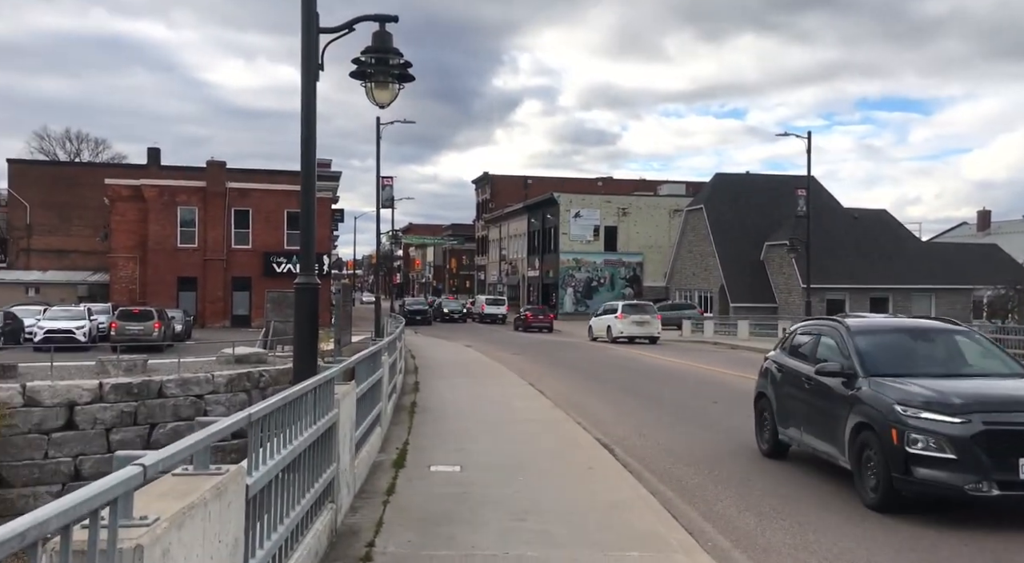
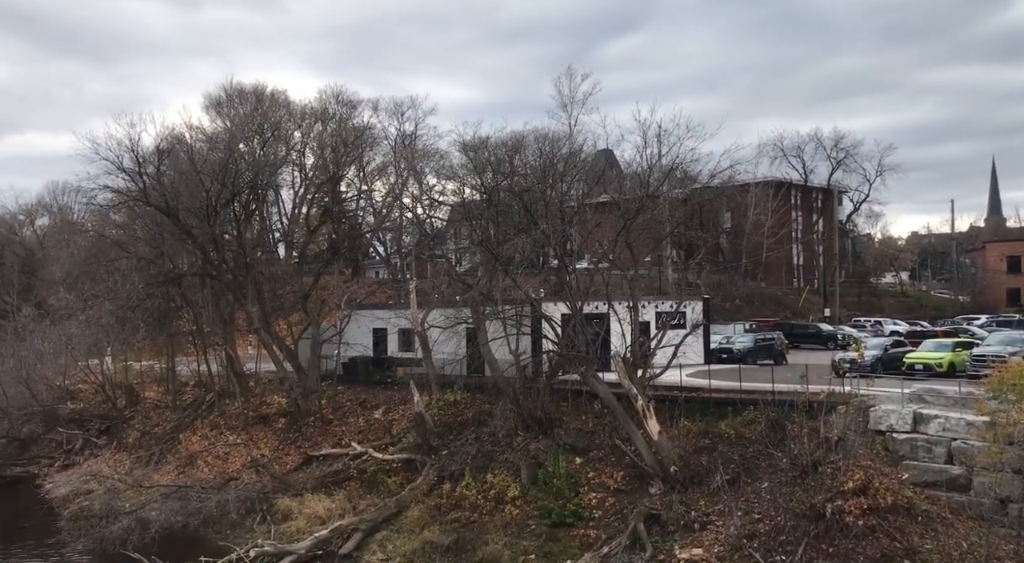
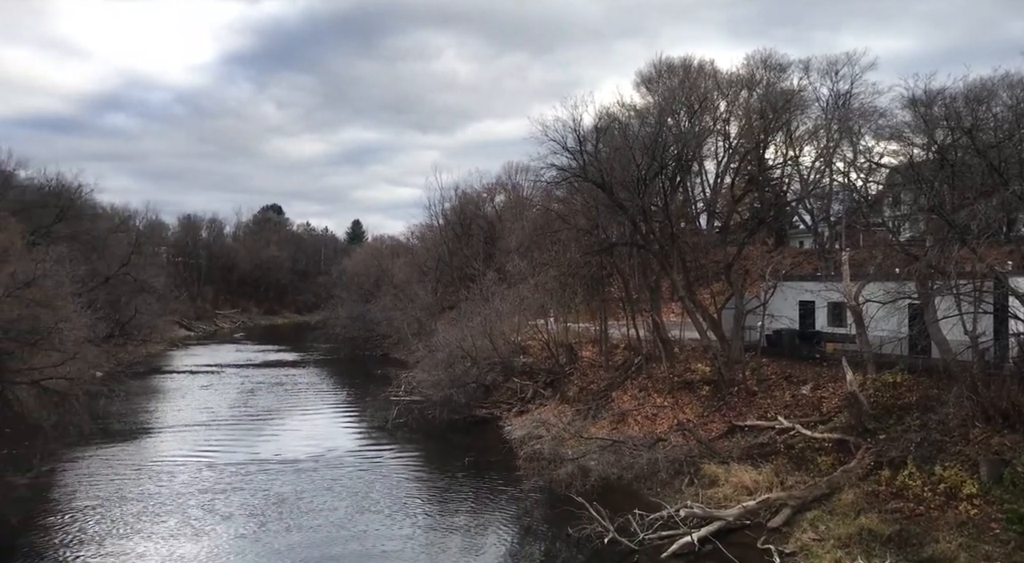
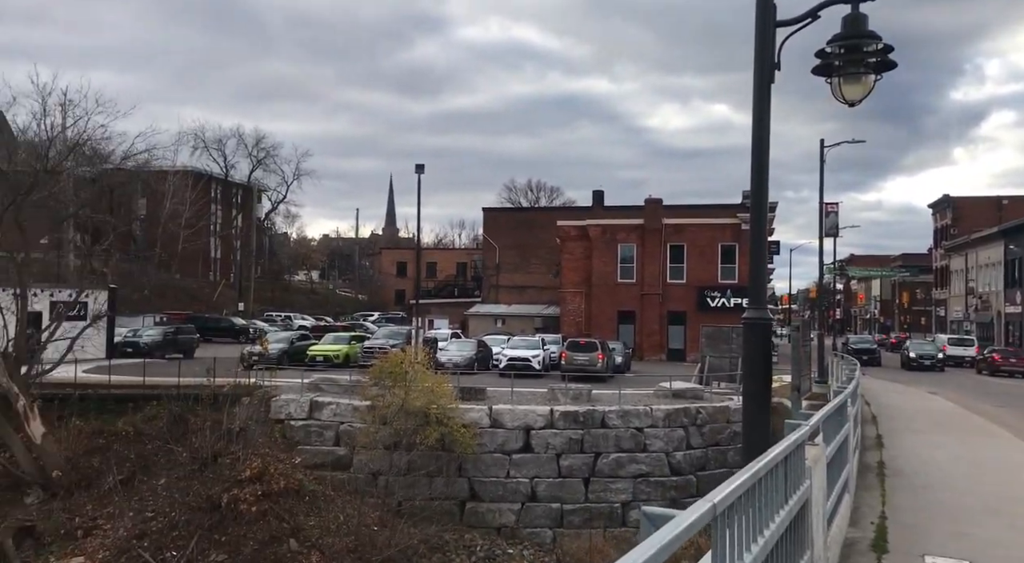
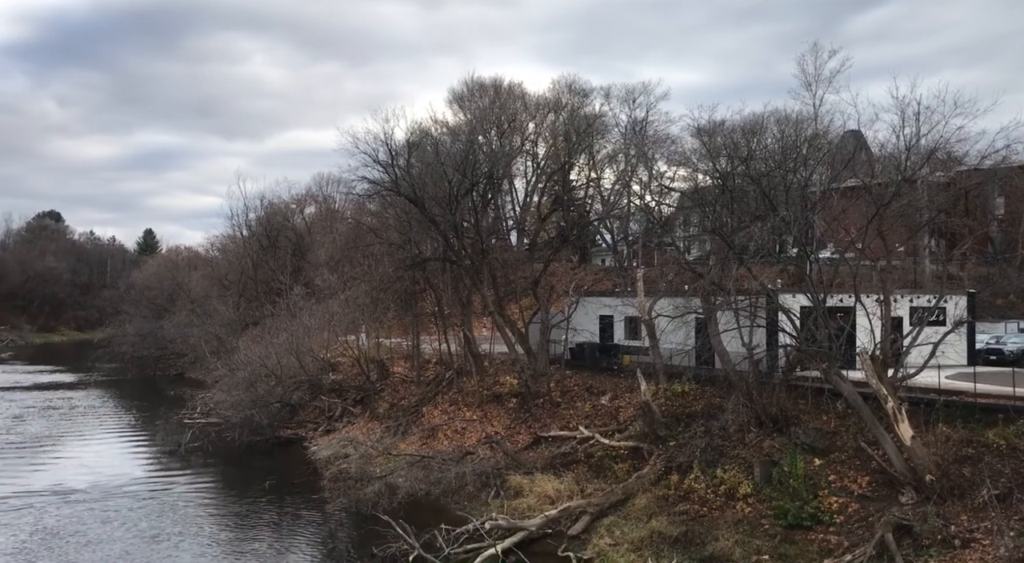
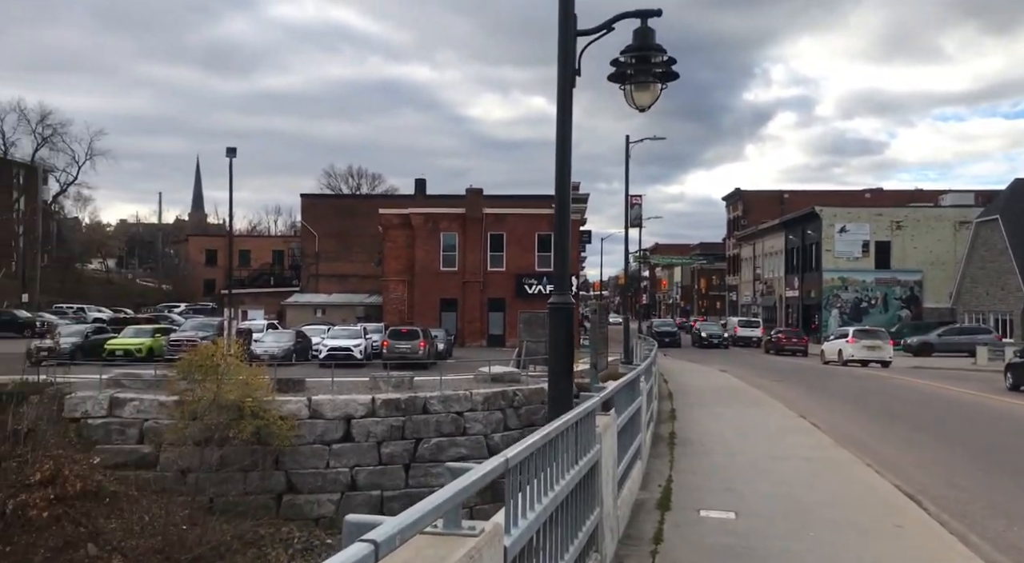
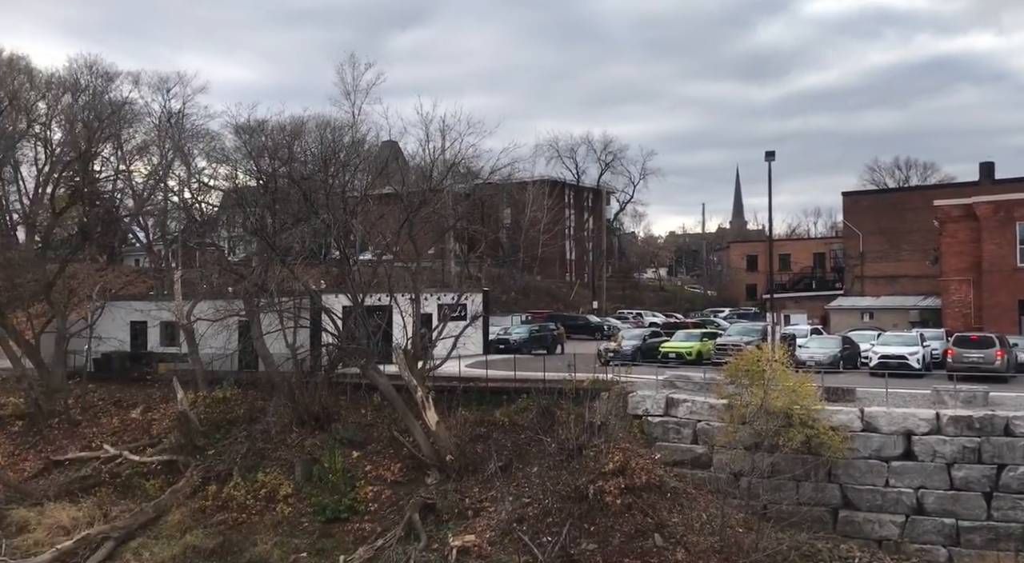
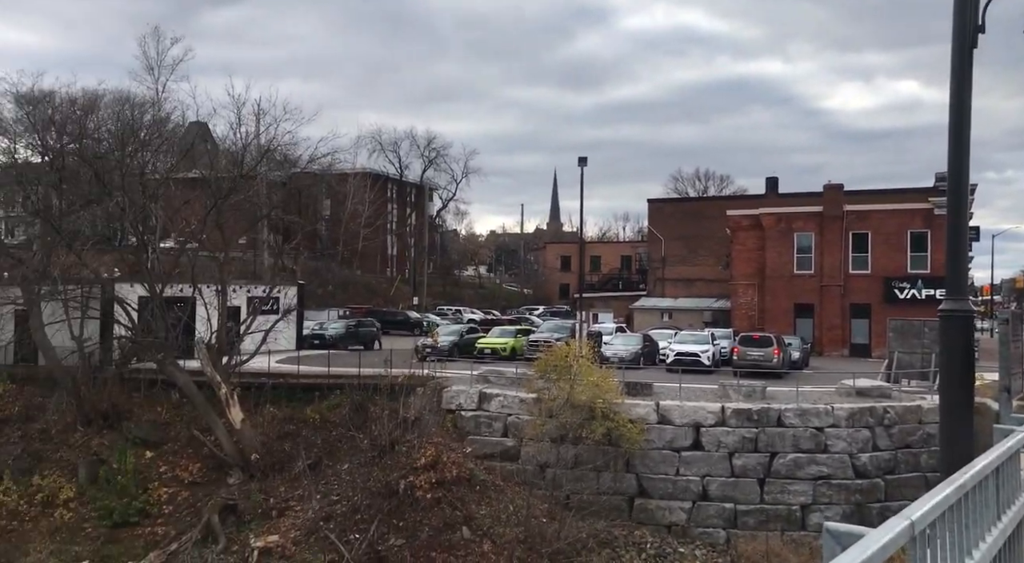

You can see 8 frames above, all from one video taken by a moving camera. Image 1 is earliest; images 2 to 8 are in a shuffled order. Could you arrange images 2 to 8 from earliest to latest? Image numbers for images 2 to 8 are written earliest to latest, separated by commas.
6, 4, 8, 7, 2, 5, 3
